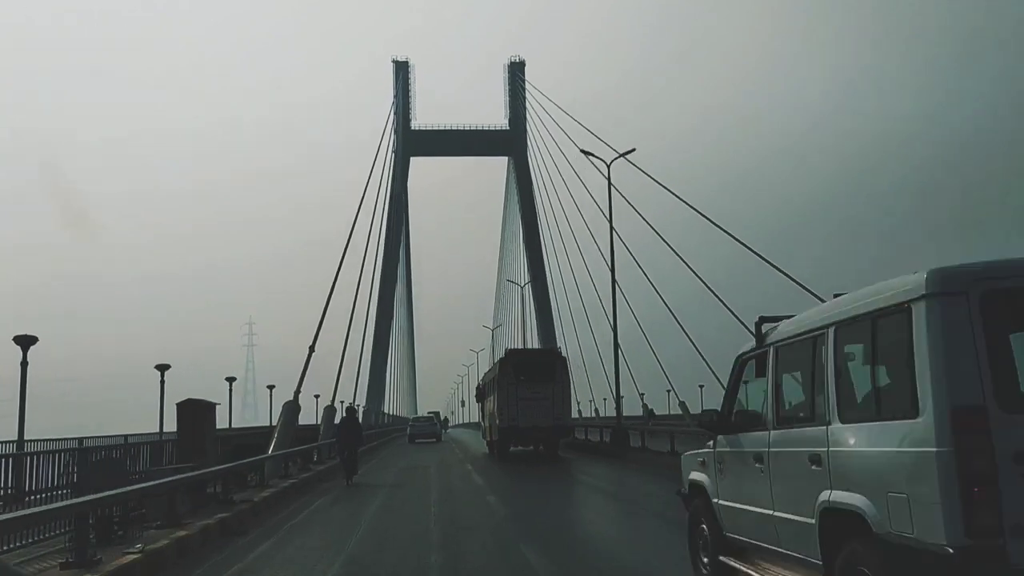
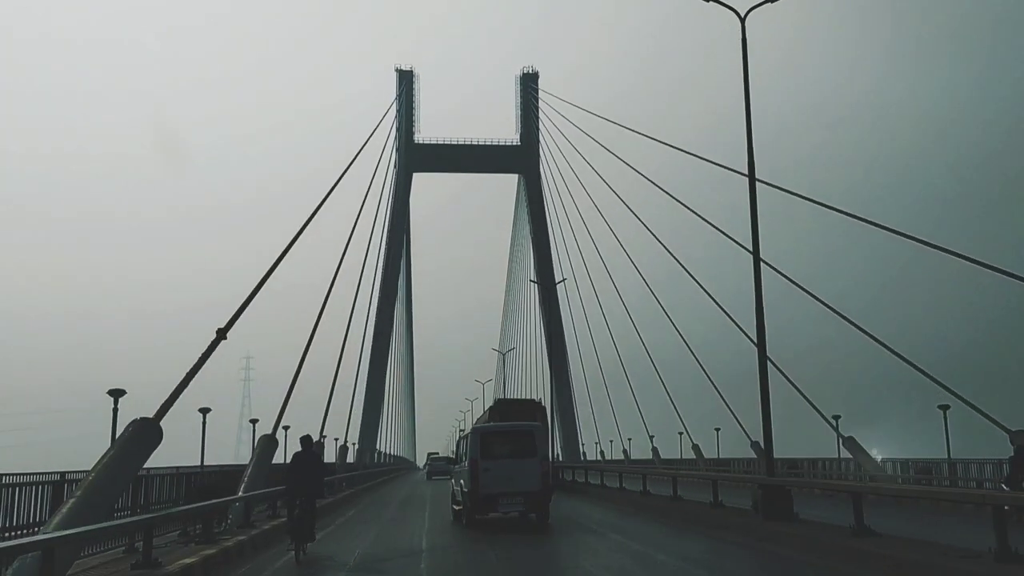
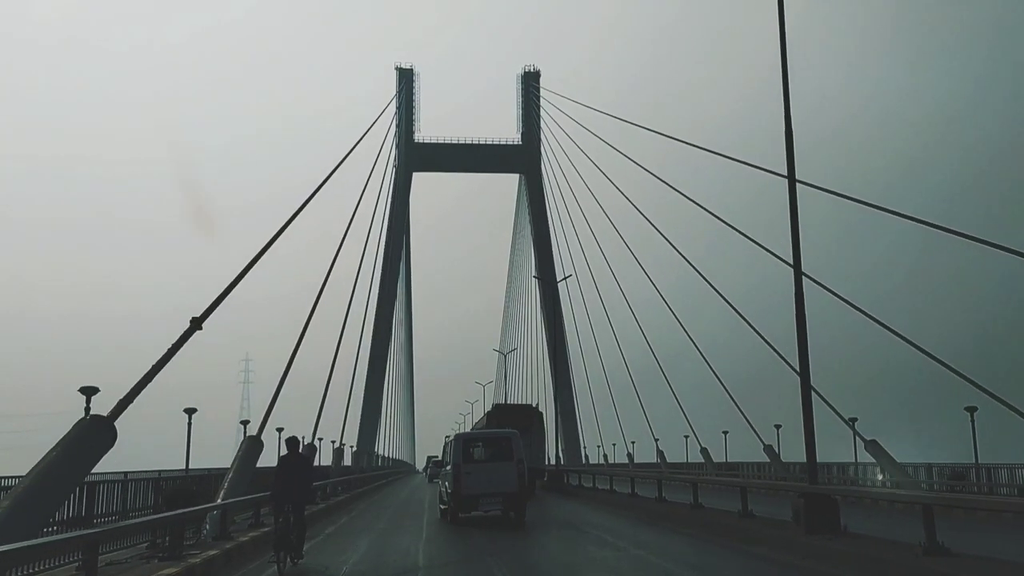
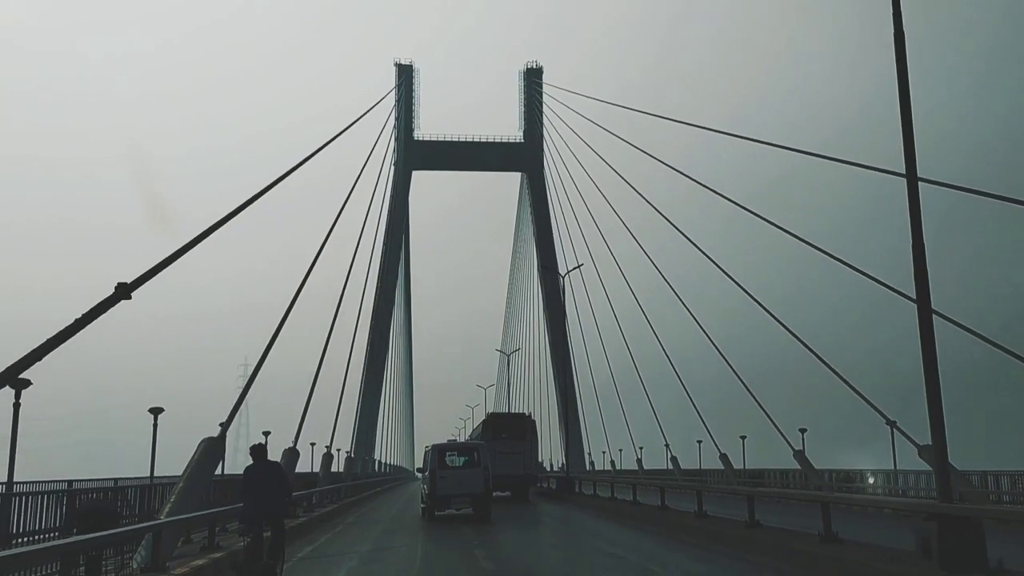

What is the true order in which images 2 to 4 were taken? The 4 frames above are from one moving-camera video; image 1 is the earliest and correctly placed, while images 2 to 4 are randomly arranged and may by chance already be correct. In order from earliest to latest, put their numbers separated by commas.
2, 3, 4
